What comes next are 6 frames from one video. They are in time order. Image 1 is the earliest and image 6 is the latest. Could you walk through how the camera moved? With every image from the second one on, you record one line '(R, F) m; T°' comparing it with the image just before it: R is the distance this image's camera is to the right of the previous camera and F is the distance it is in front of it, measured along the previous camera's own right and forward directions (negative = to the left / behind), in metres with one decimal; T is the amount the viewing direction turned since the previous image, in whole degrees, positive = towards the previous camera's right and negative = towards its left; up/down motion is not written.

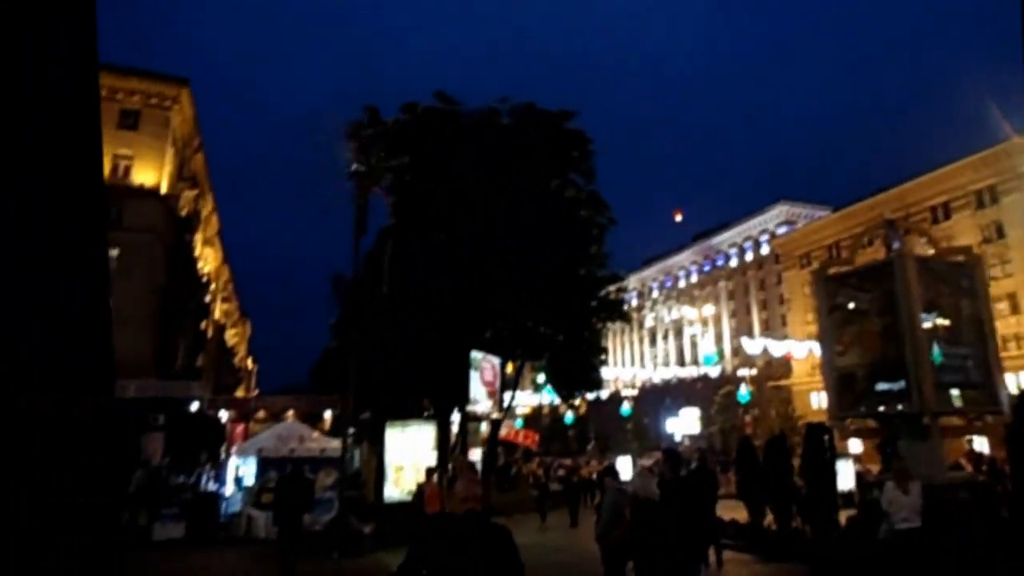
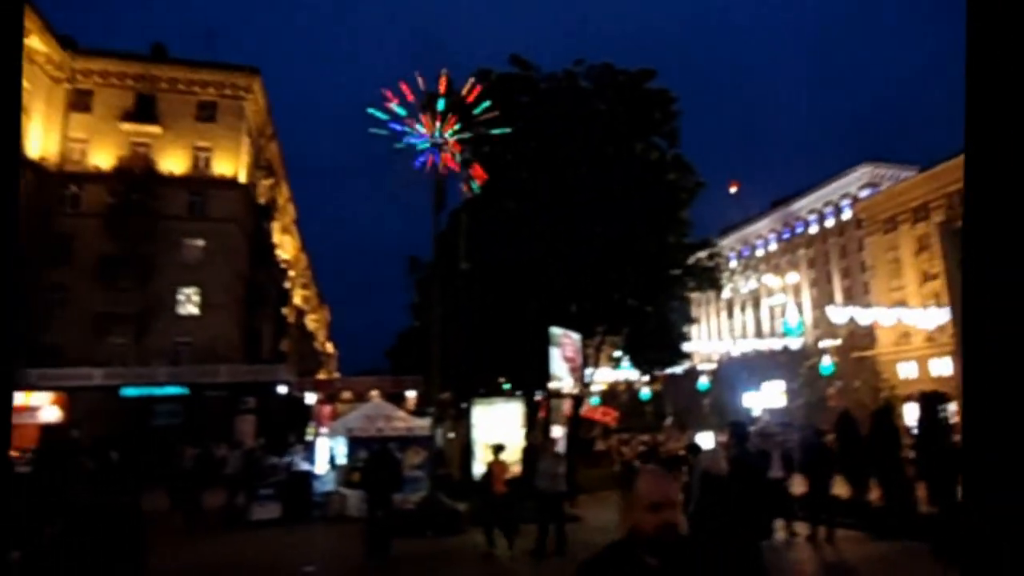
(-0.6, +0.6) m; -5°
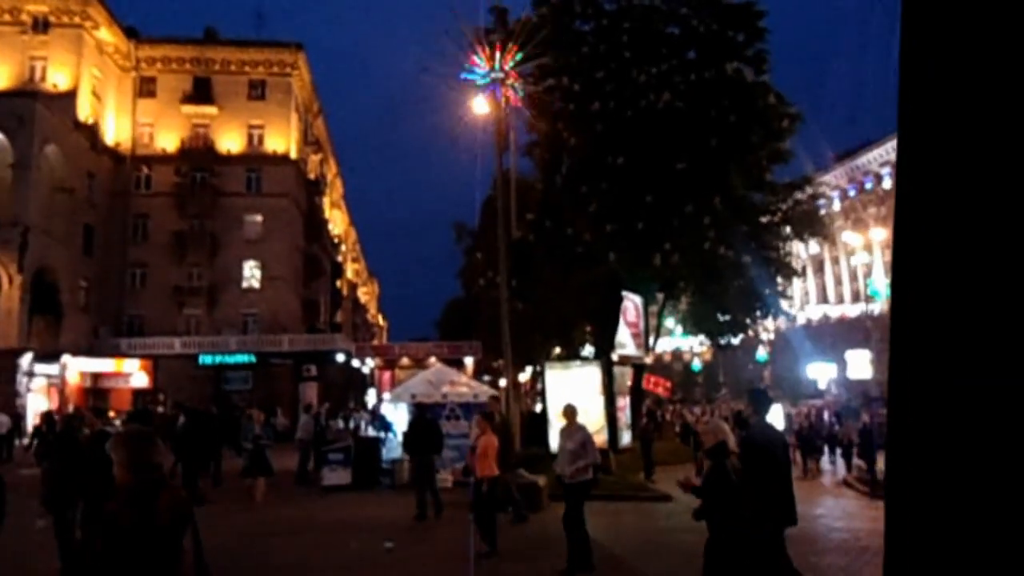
(-0.4, -1.7) m; -3°
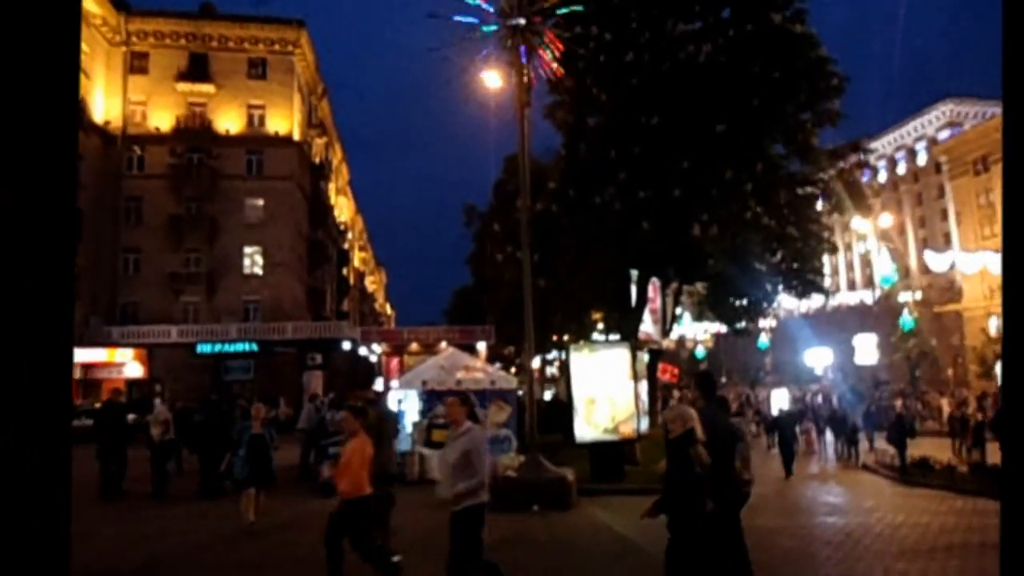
(-0.6, +2.0) m; 0°
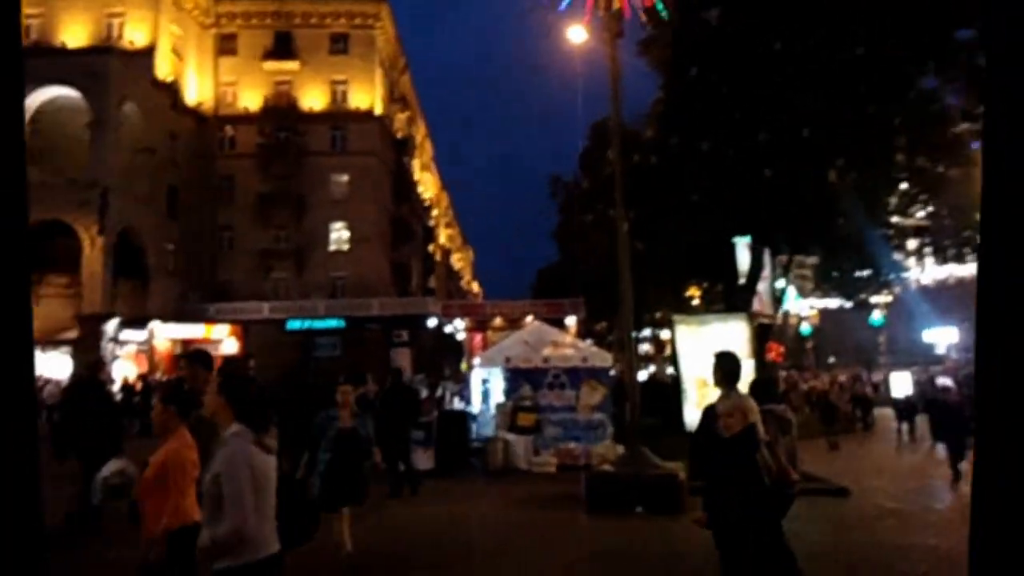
(-0.2, +0.9) m; -6°
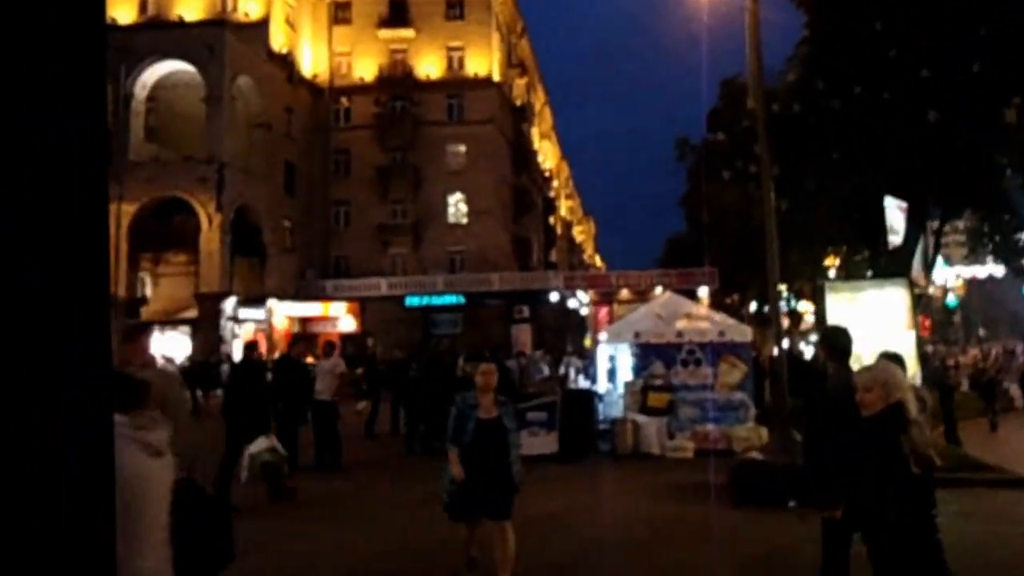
(-0.4, +2.4) m; -9°
